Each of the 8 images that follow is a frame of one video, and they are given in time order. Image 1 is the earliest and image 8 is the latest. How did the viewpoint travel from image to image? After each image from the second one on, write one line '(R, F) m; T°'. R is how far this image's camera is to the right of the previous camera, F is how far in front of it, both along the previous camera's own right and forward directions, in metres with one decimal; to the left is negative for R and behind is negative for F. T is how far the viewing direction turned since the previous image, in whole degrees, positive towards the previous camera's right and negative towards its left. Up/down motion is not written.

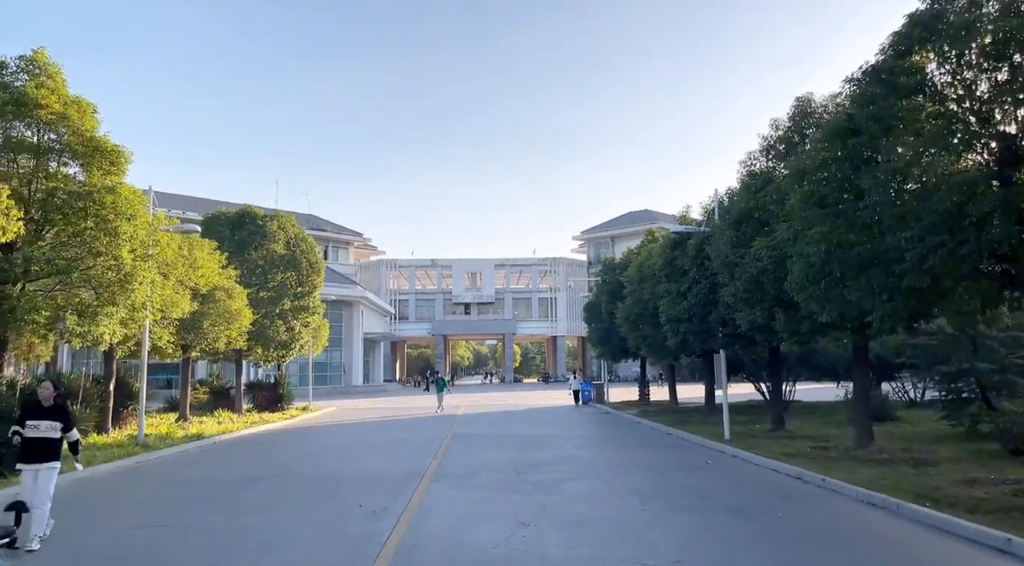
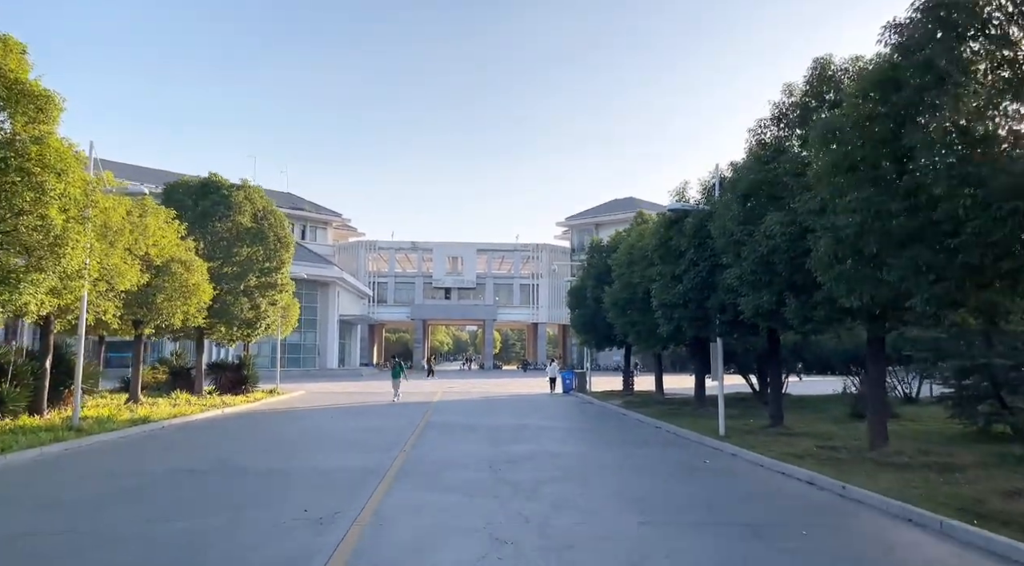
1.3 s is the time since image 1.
(0.0, +1.7) m; +2°
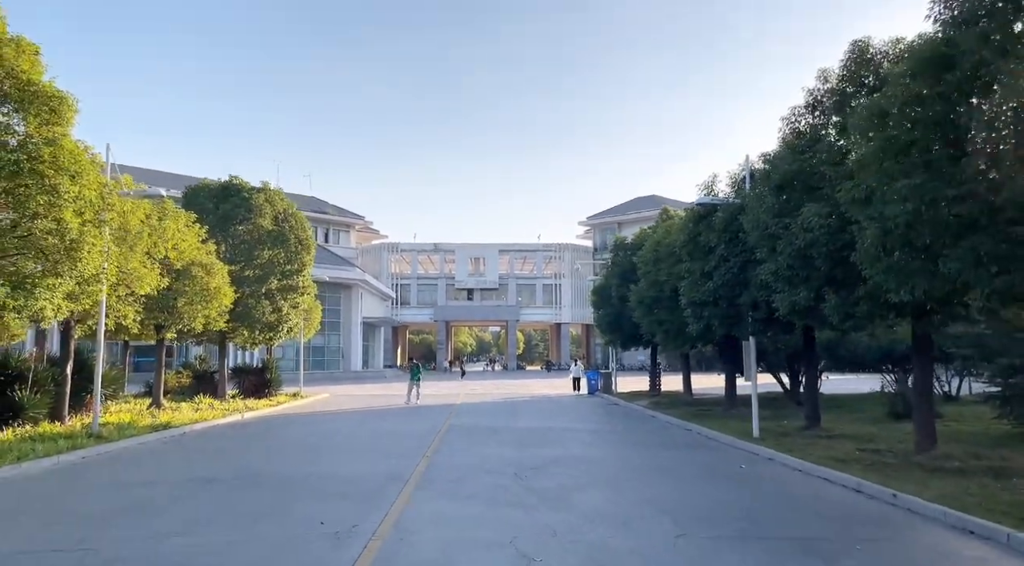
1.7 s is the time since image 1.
(0.0, +0.5) m; -2°
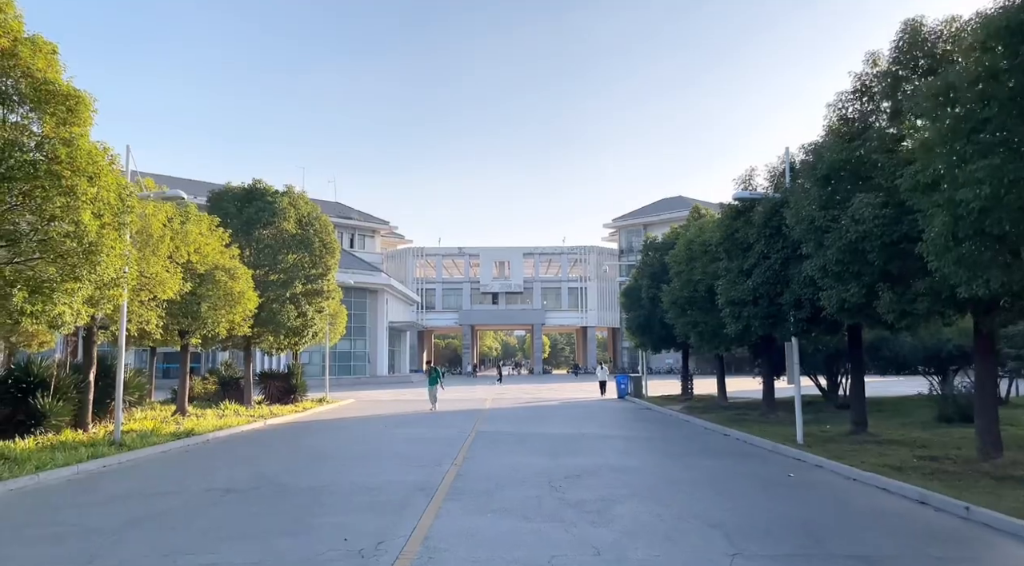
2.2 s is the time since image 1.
(-0.1, +0.6) m; -2°
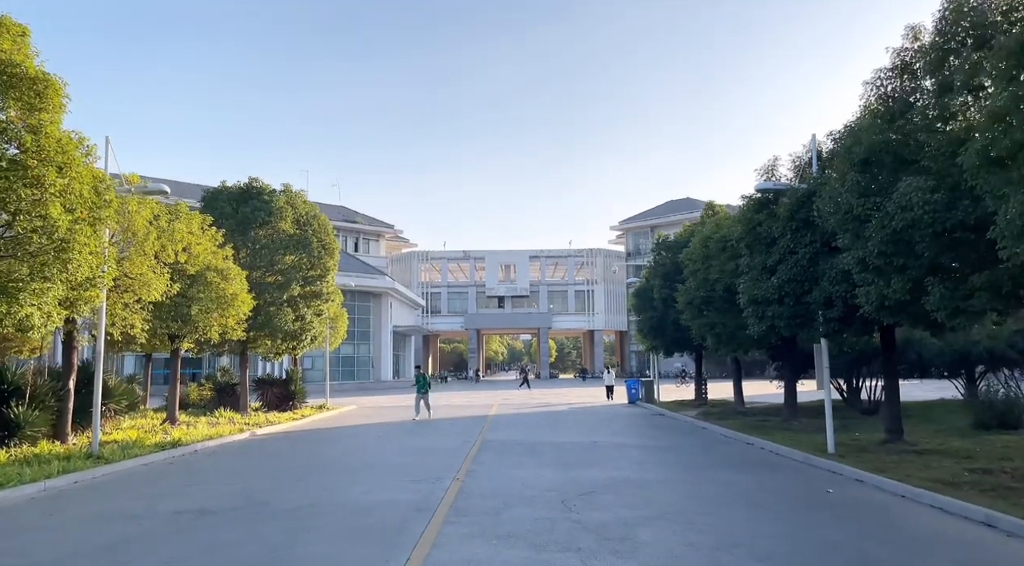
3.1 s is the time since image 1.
(0.0, +1.1) m; 0°
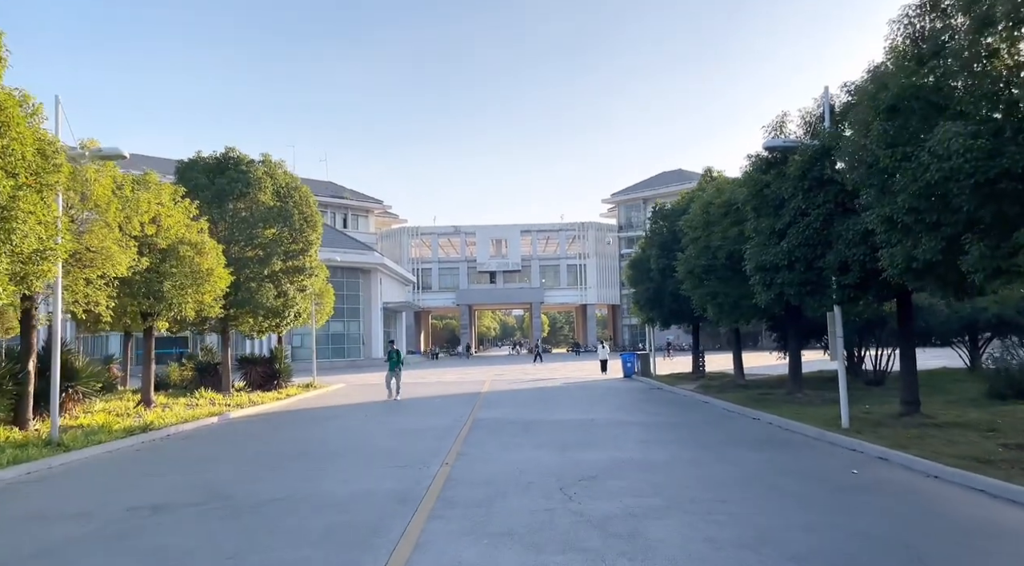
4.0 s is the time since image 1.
(0.0, +1.1) m; +1°
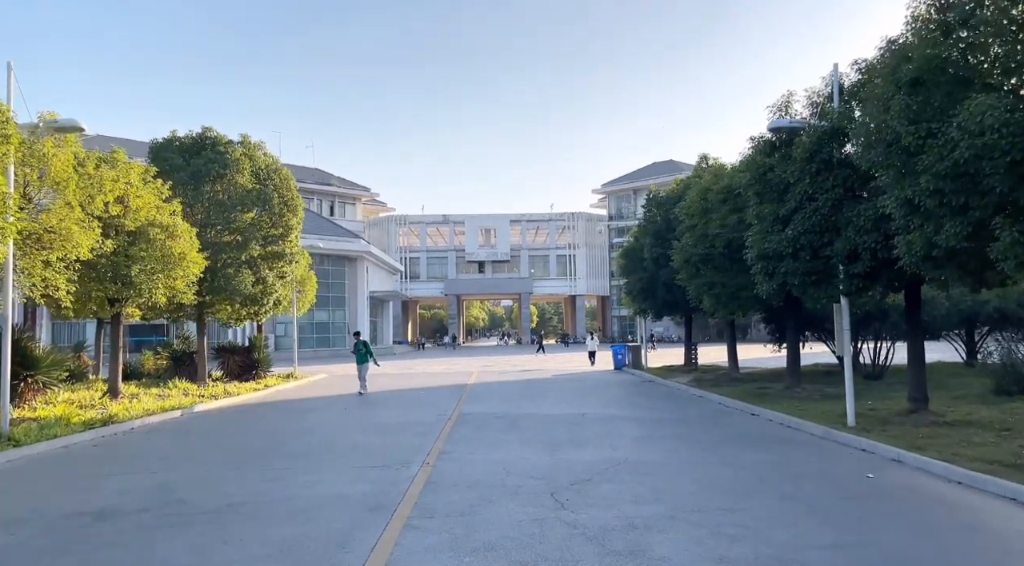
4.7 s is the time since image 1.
(0.0, +0.9) m; +1°
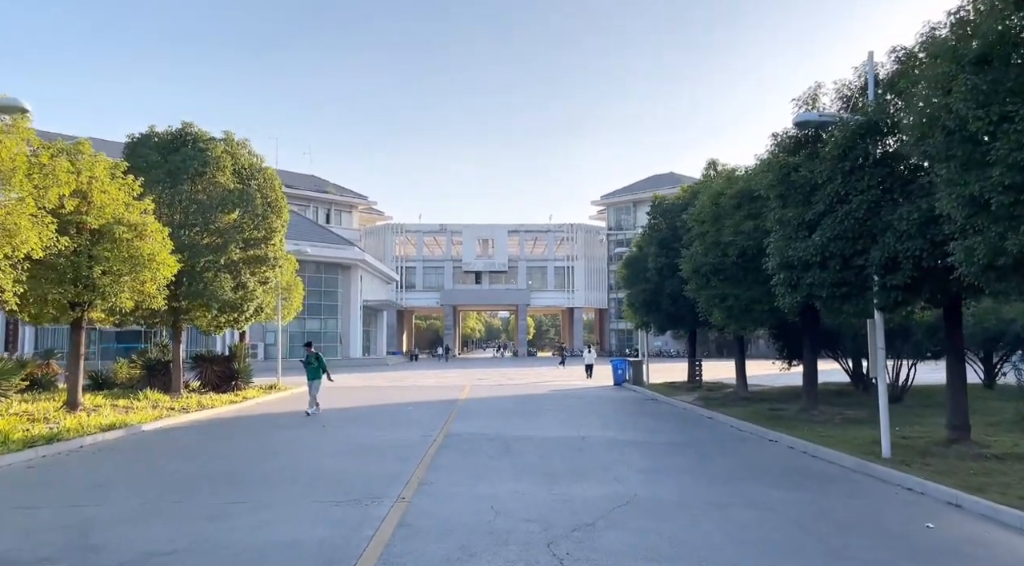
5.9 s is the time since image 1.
(+0.1, +1.5) m; 0°
